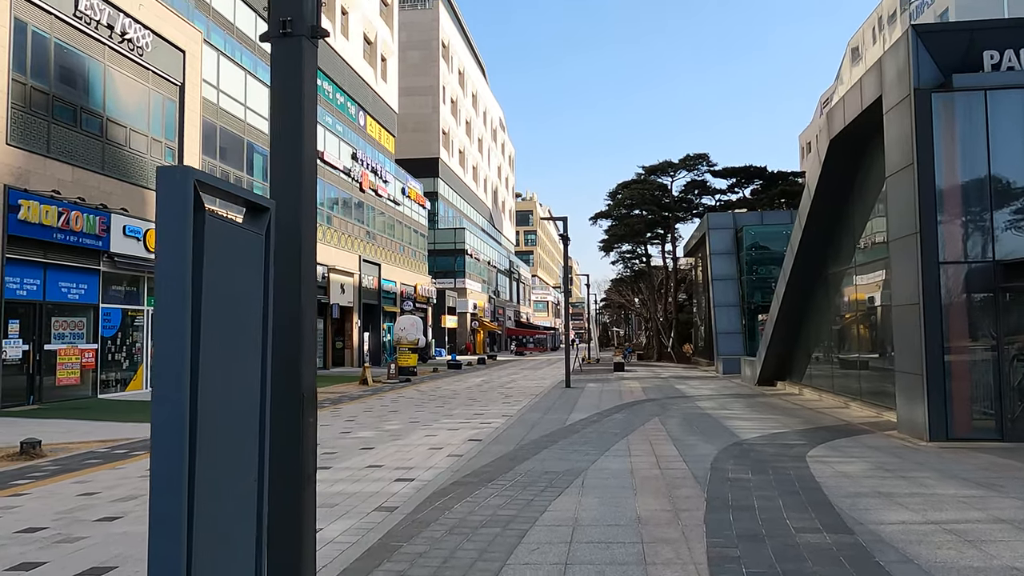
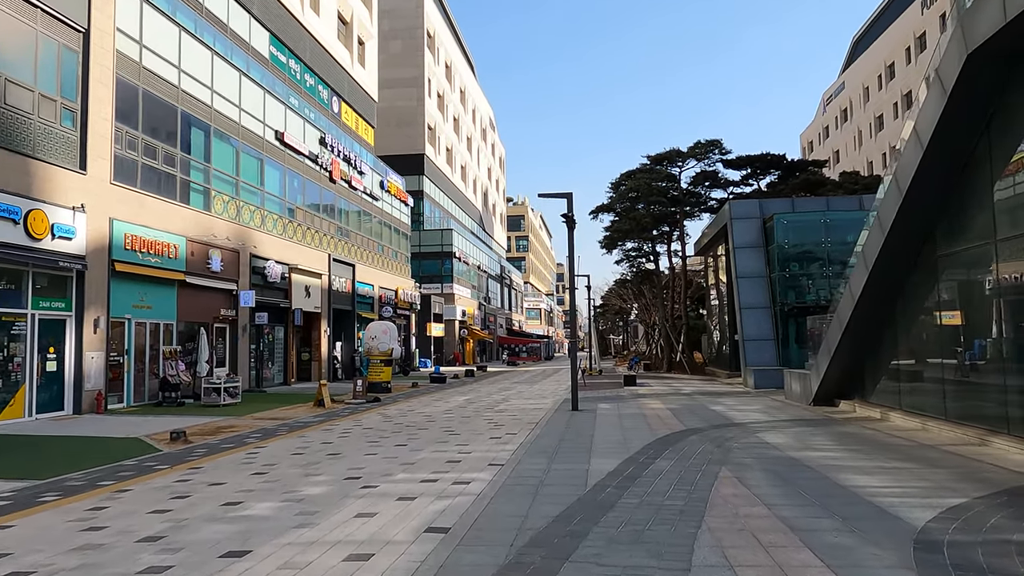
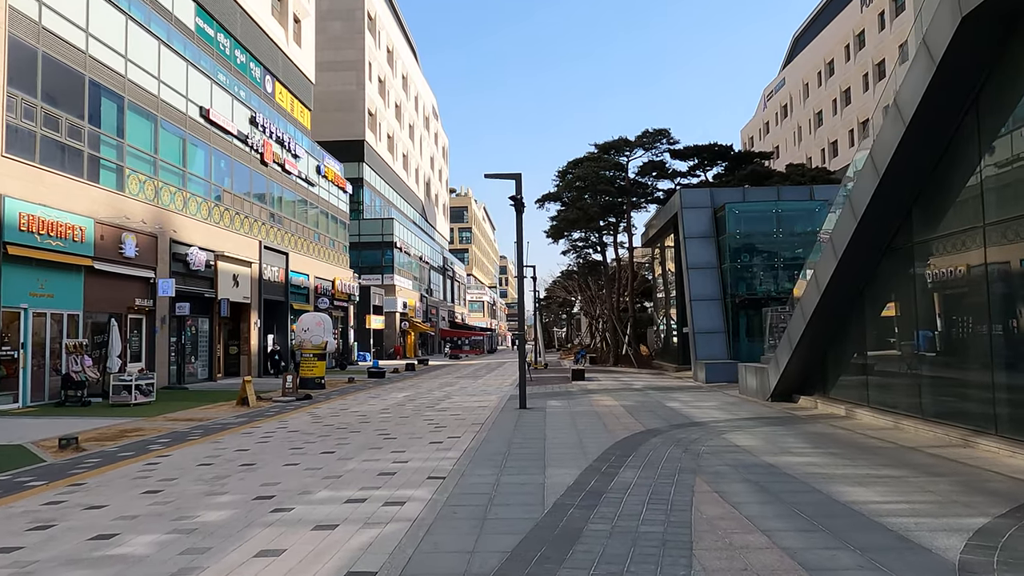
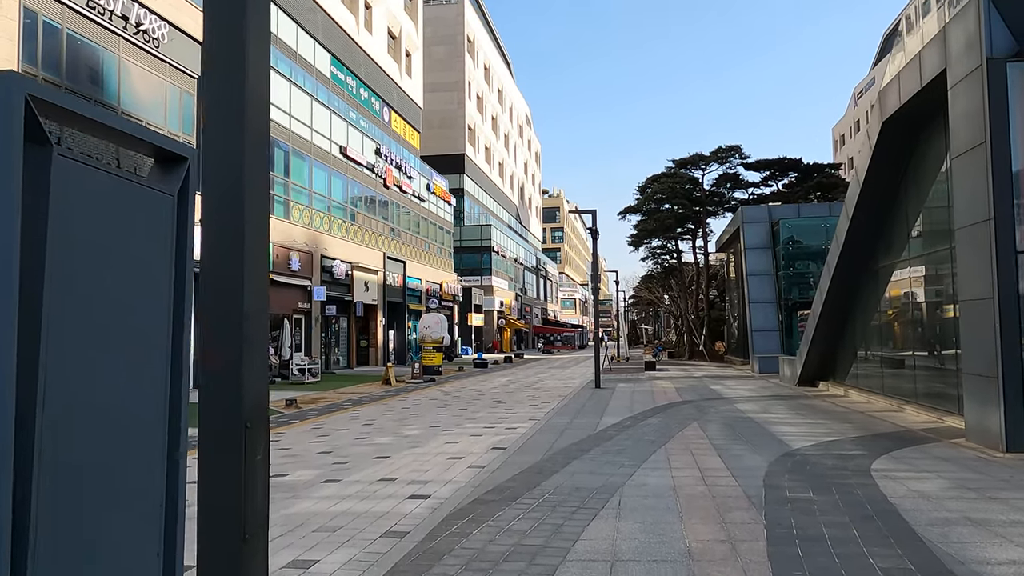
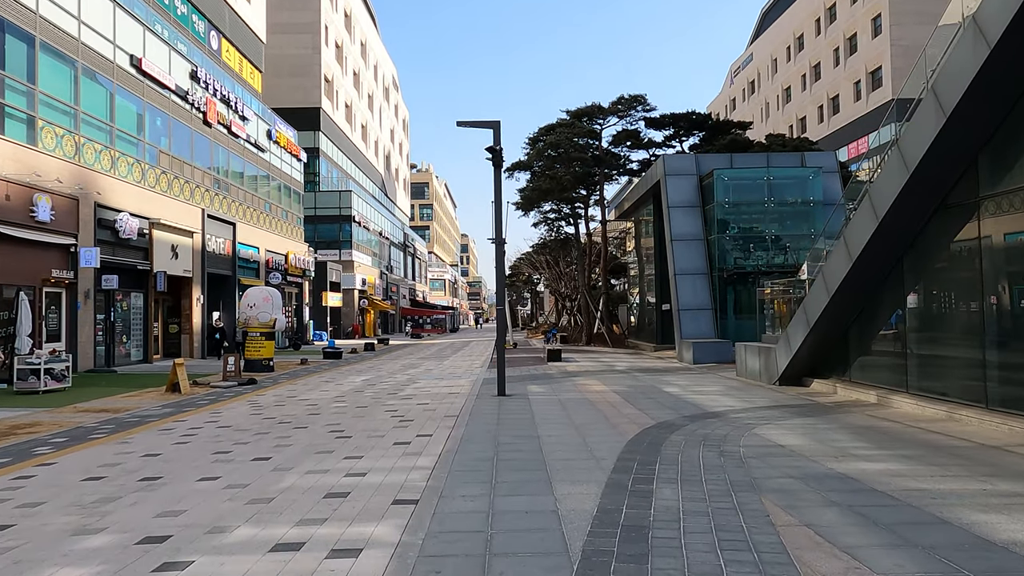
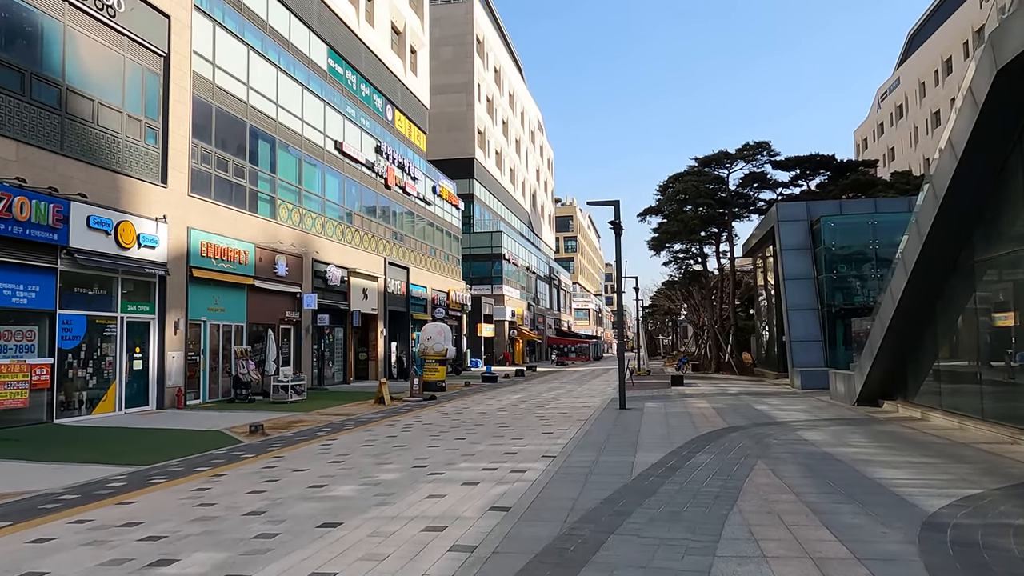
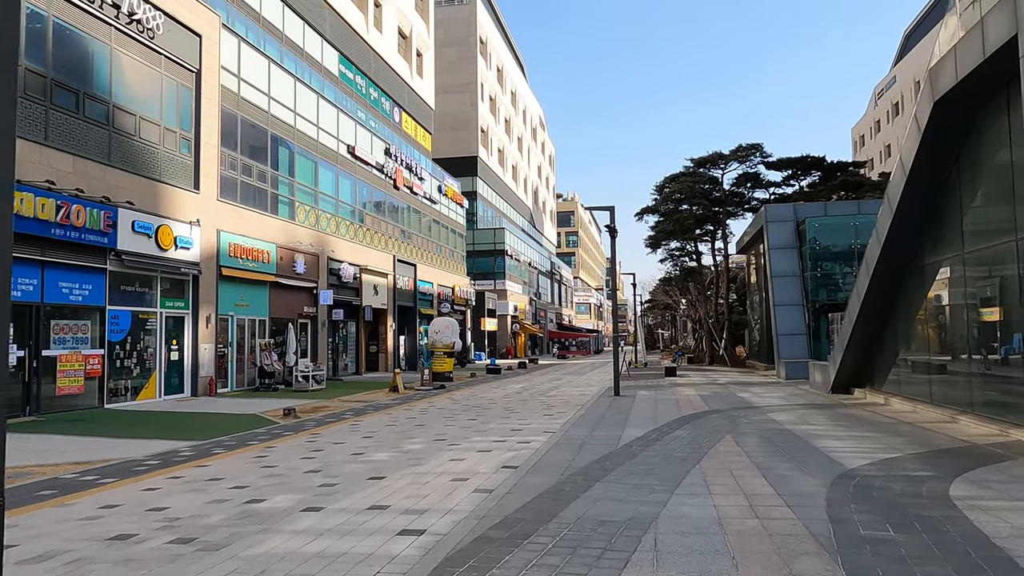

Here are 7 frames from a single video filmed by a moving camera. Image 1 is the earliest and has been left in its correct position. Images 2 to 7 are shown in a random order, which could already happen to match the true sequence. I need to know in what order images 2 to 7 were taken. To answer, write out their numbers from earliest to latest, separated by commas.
4, 7, 6, 2, 3, 5
